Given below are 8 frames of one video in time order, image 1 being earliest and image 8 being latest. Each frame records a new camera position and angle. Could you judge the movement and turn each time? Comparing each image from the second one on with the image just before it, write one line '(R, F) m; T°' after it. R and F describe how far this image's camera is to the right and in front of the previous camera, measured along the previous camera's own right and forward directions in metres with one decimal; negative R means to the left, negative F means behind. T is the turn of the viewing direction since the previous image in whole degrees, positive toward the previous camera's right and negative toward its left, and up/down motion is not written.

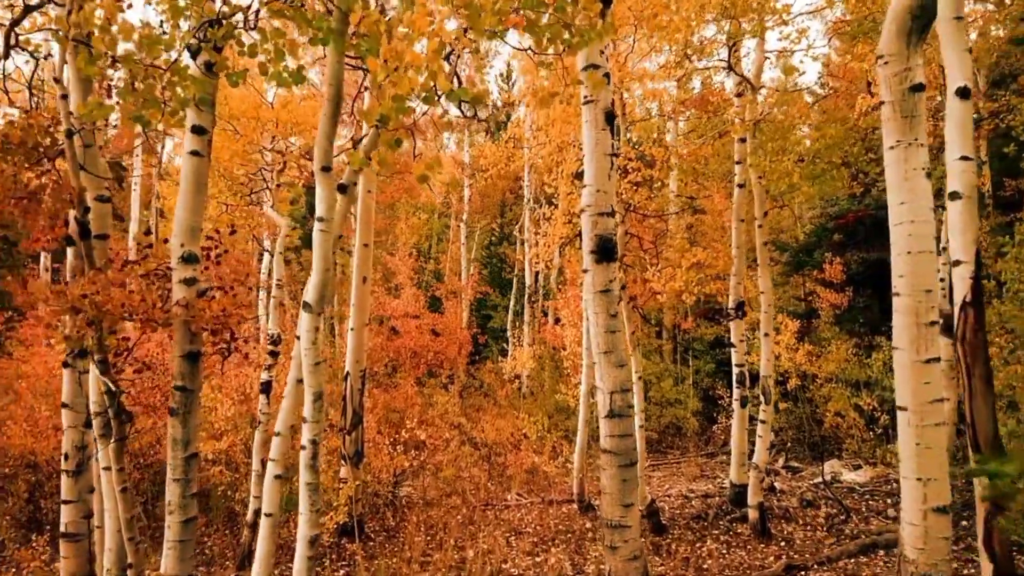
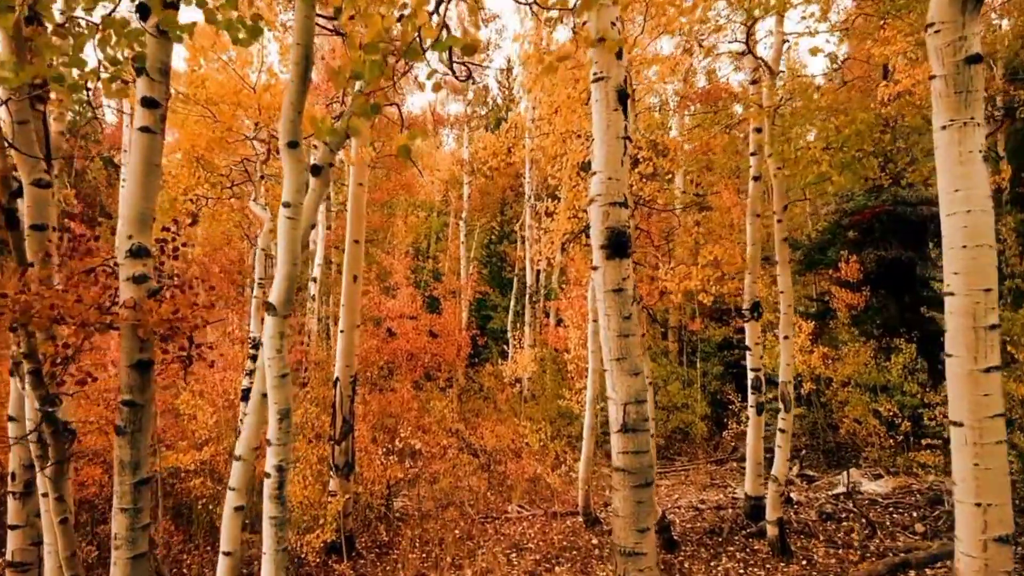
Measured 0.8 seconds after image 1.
(0.0, +0.6) m; 0°
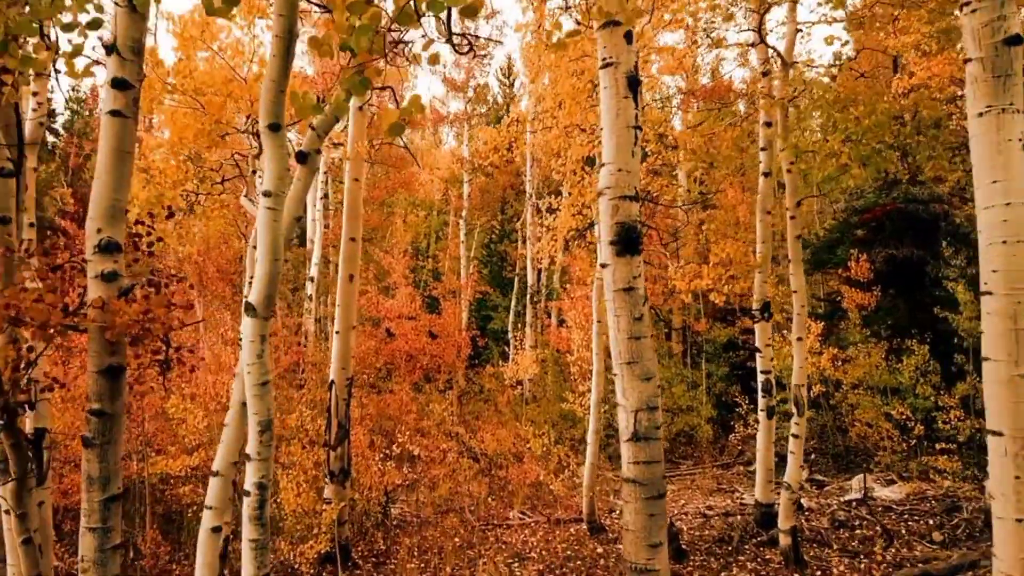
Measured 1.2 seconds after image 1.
(0.0, +0.3) m; 0°
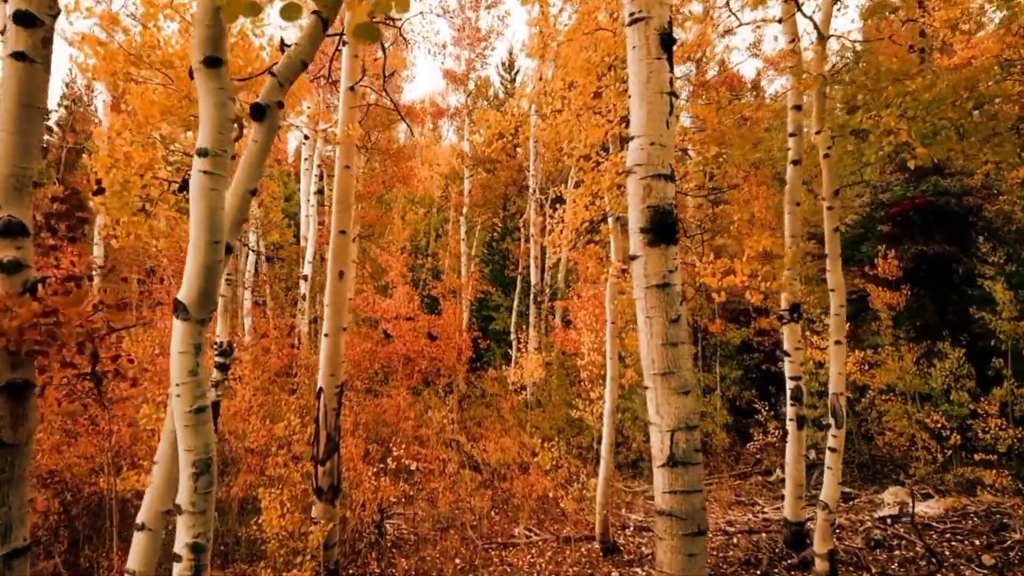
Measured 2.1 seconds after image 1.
(-0.1, +0.8) m; 0°
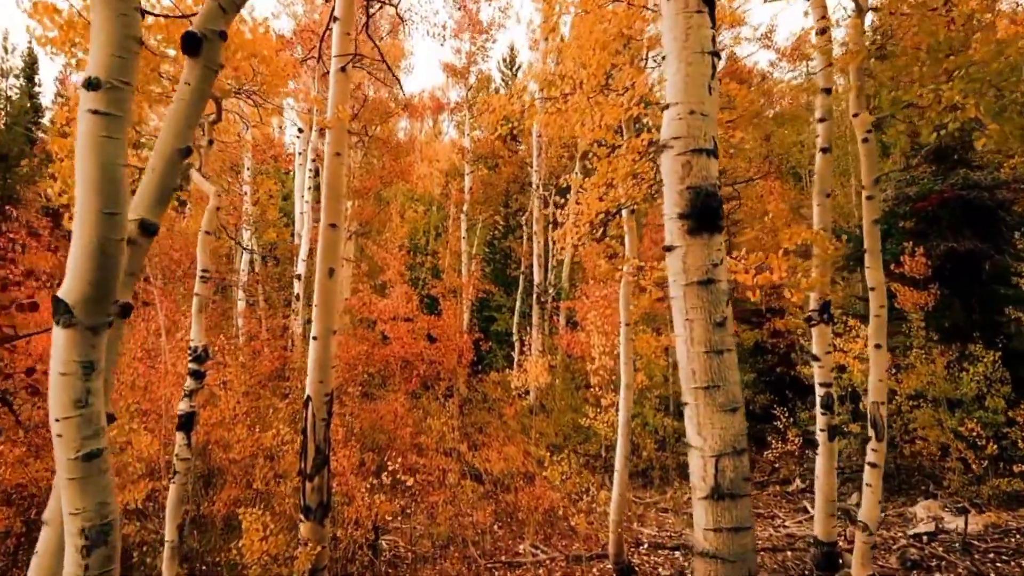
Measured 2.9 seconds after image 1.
(0.0, +0.7) m; 0°
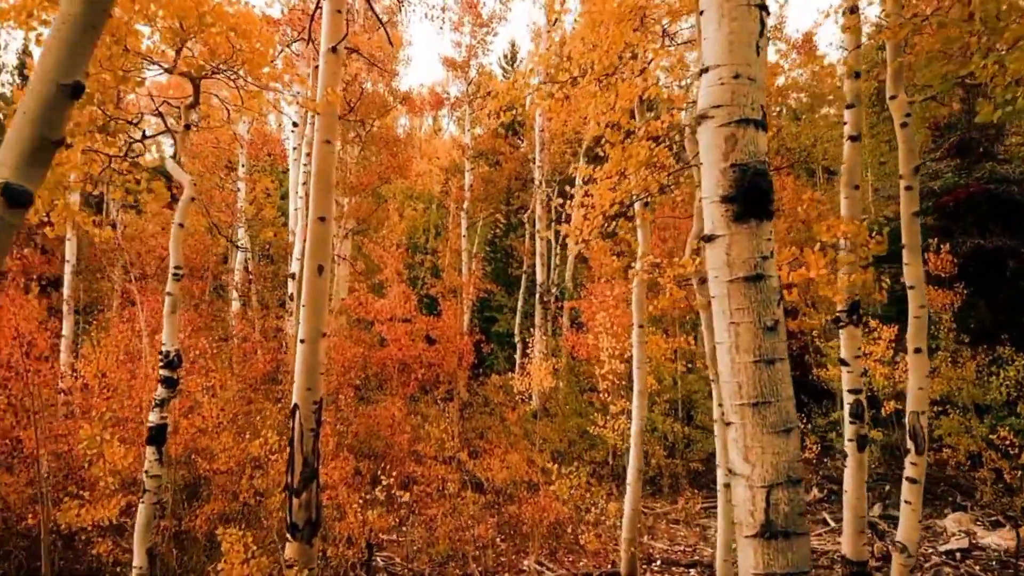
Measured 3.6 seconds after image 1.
(0.0, +0.6) m; 0°
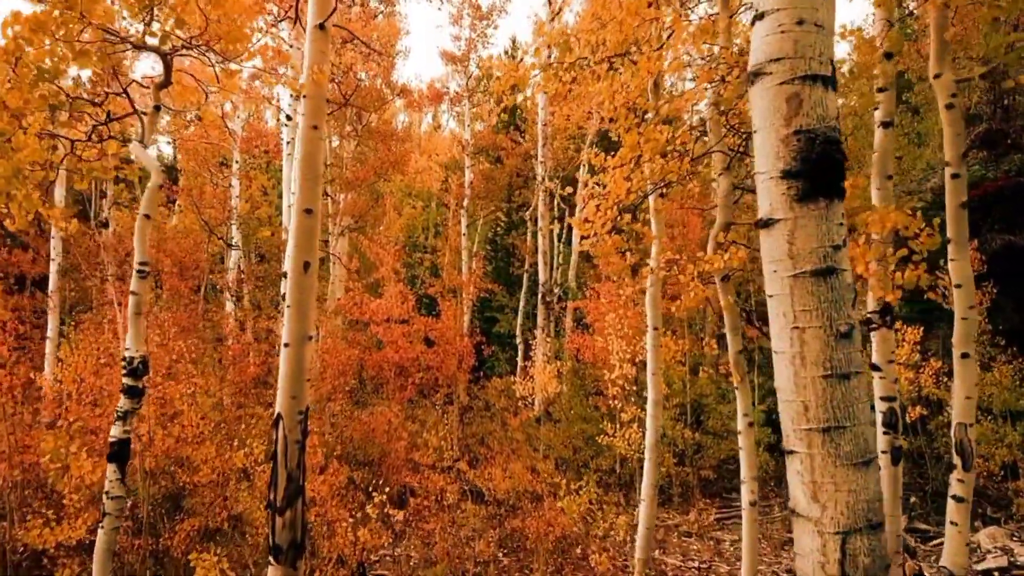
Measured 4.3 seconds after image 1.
(0.0, +0.6) m; 0°
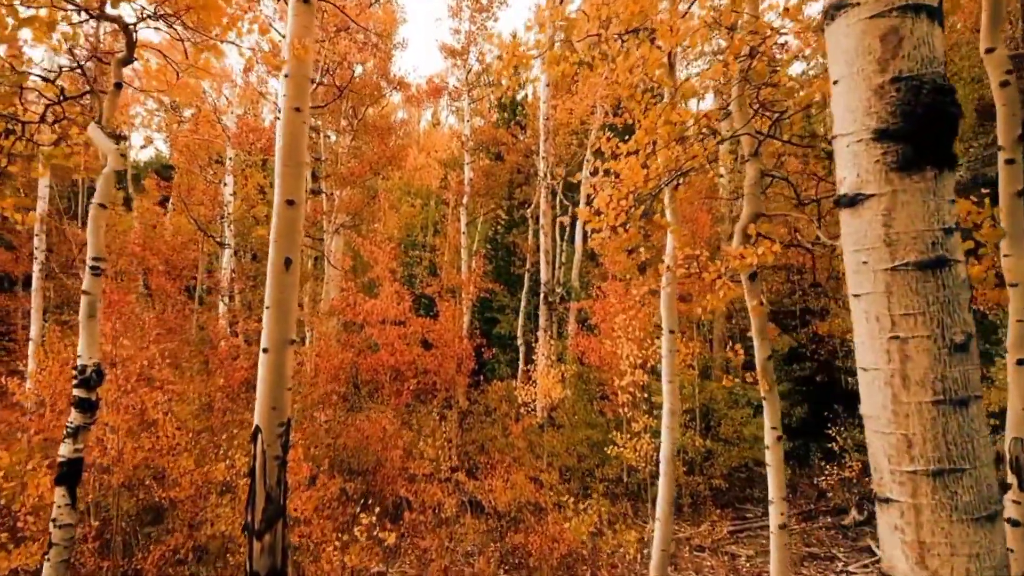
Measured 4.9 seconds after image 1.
(0.0, +0.6) m; 0°
